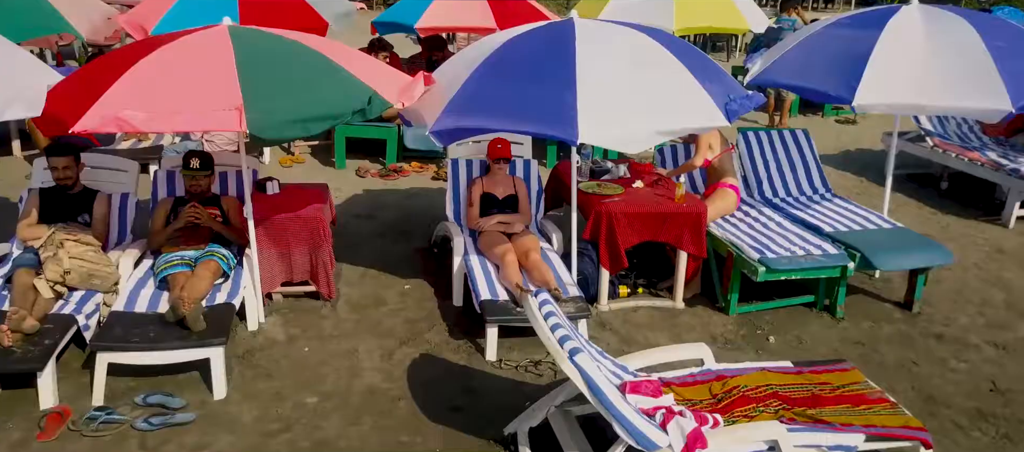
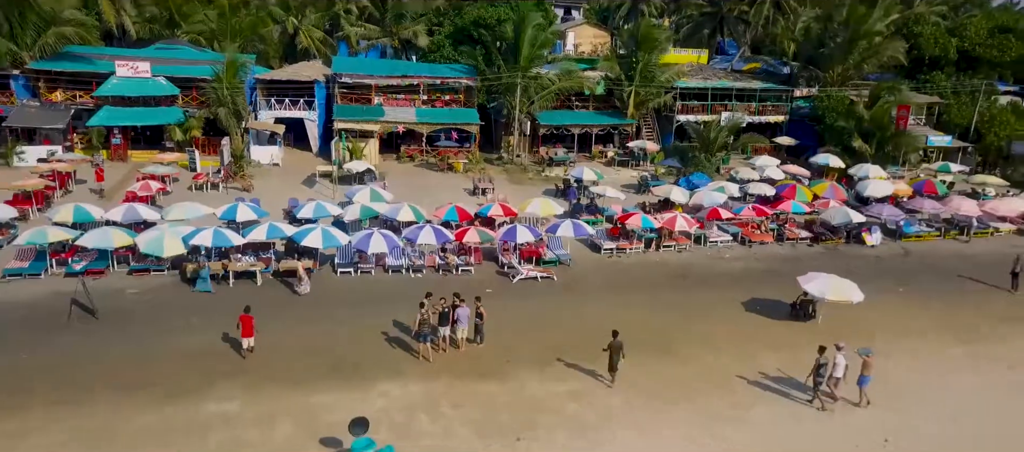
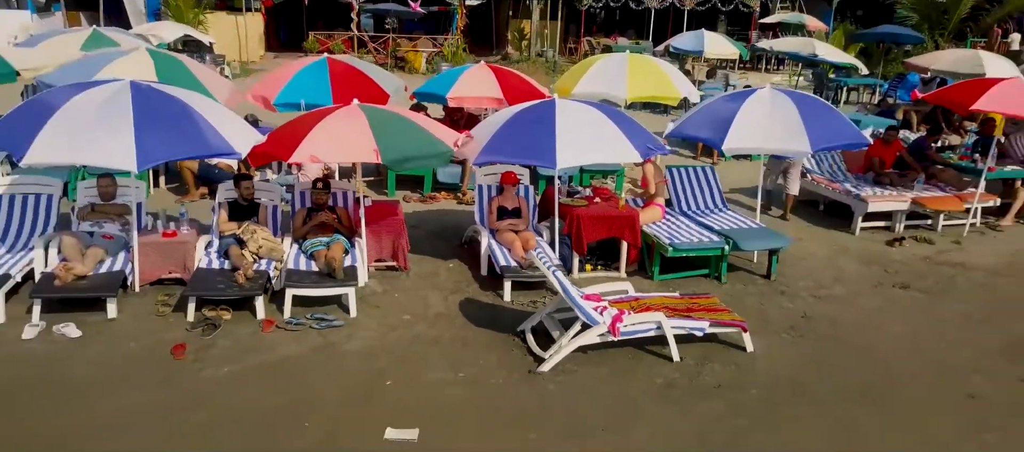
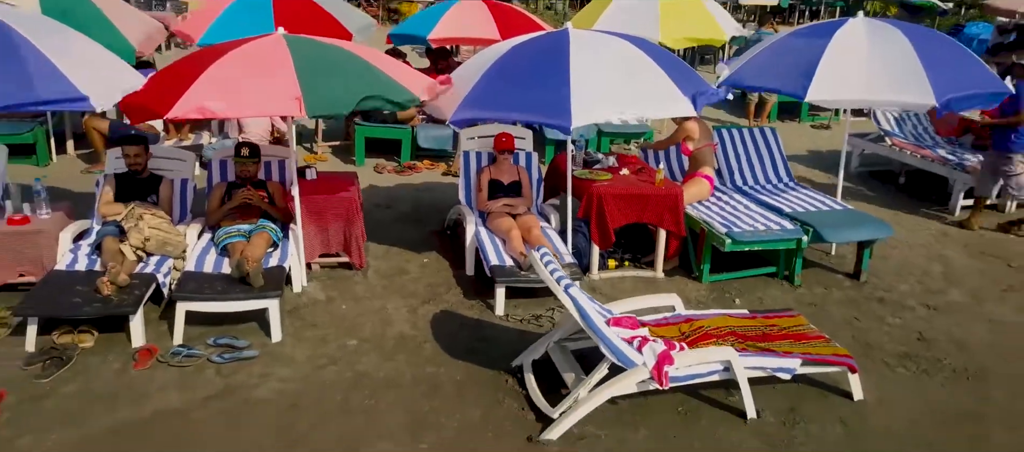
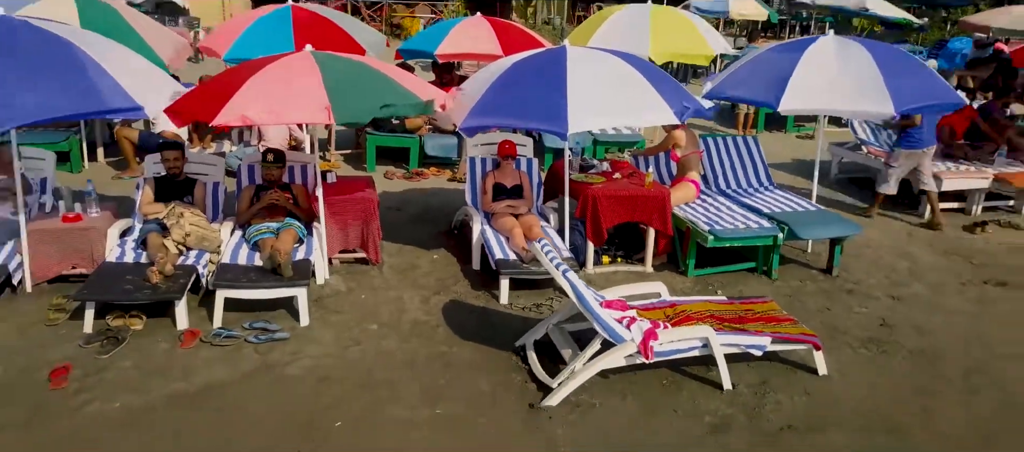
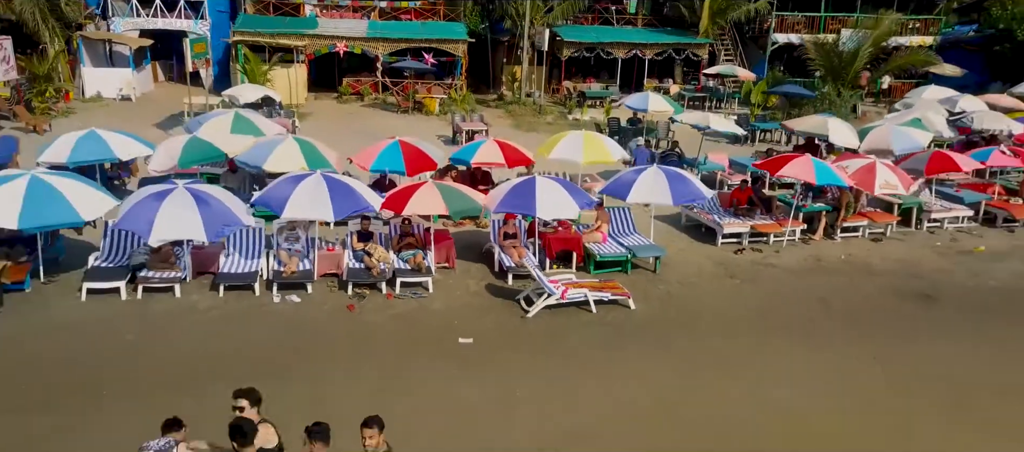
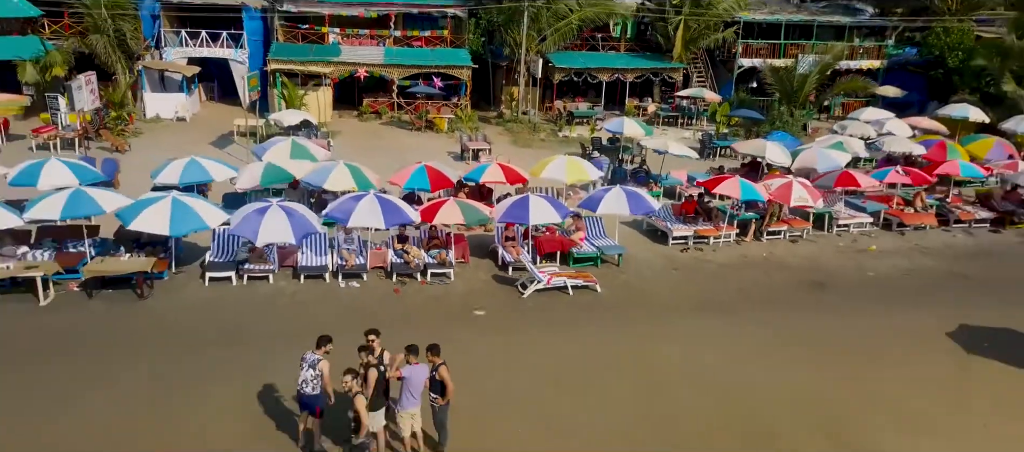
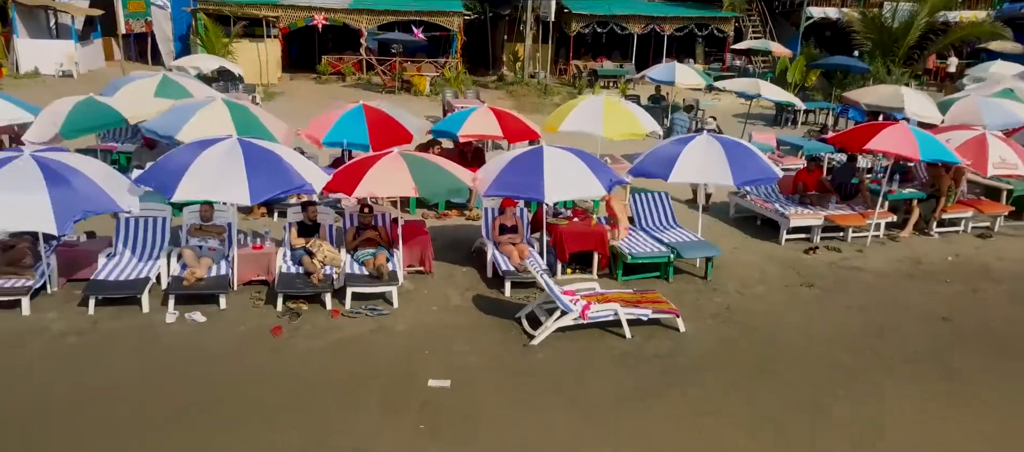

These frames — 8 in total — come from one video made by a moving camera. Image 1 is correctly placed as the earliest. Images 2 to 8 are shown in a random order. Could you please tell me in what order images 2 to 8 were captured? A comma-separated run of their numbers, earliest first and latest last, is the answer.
4, 5, 3, 8, 6, 7, 2
